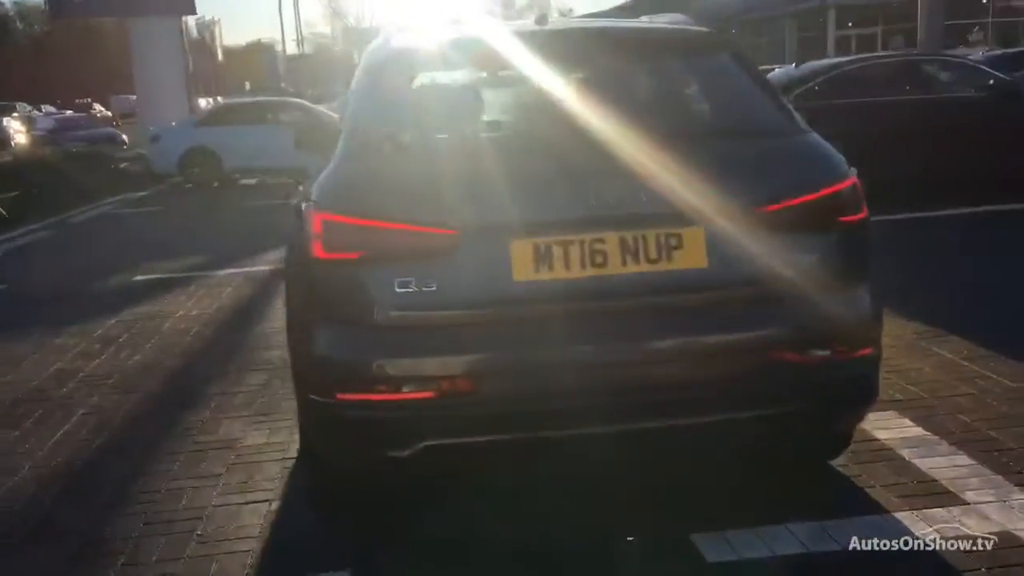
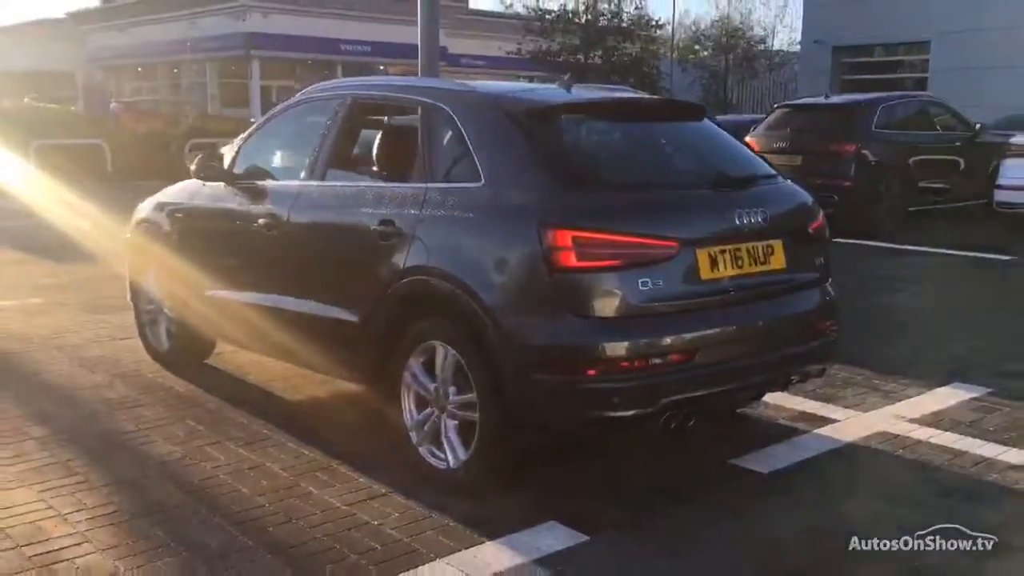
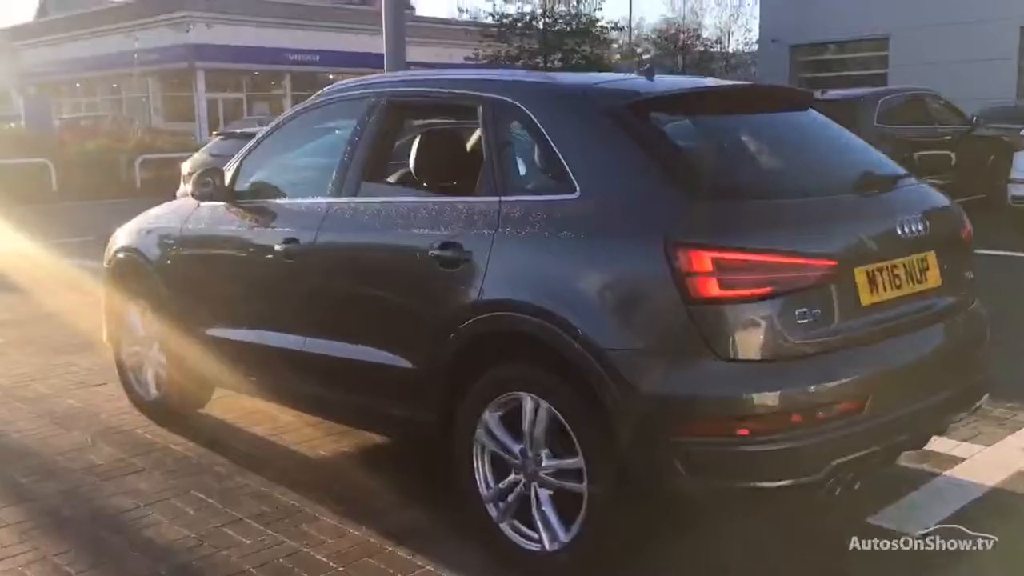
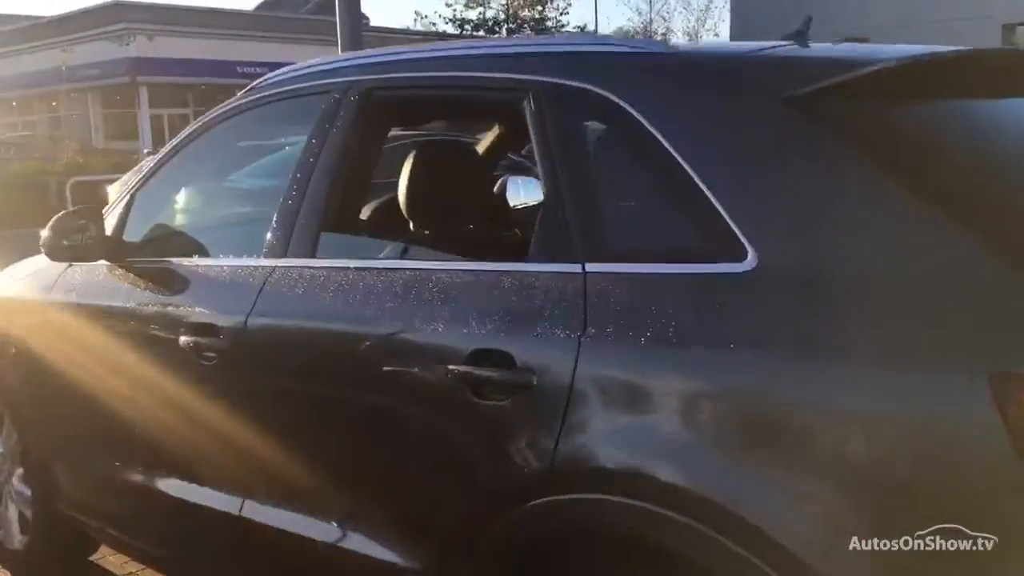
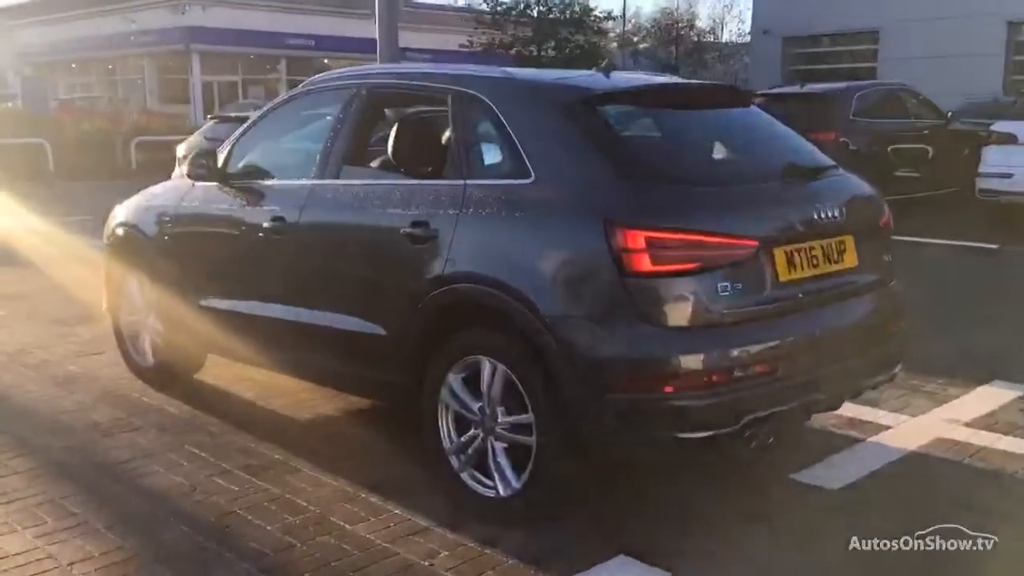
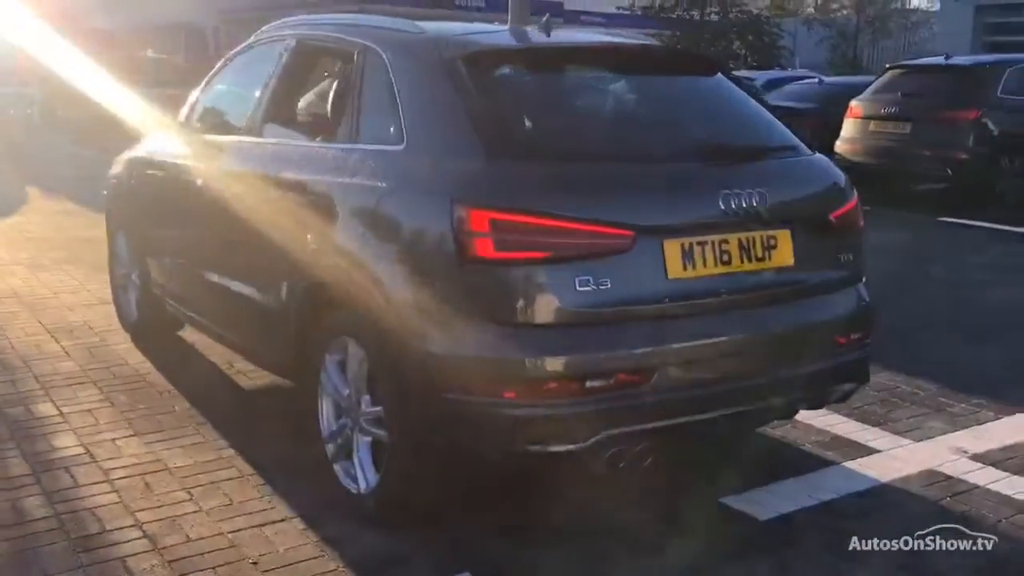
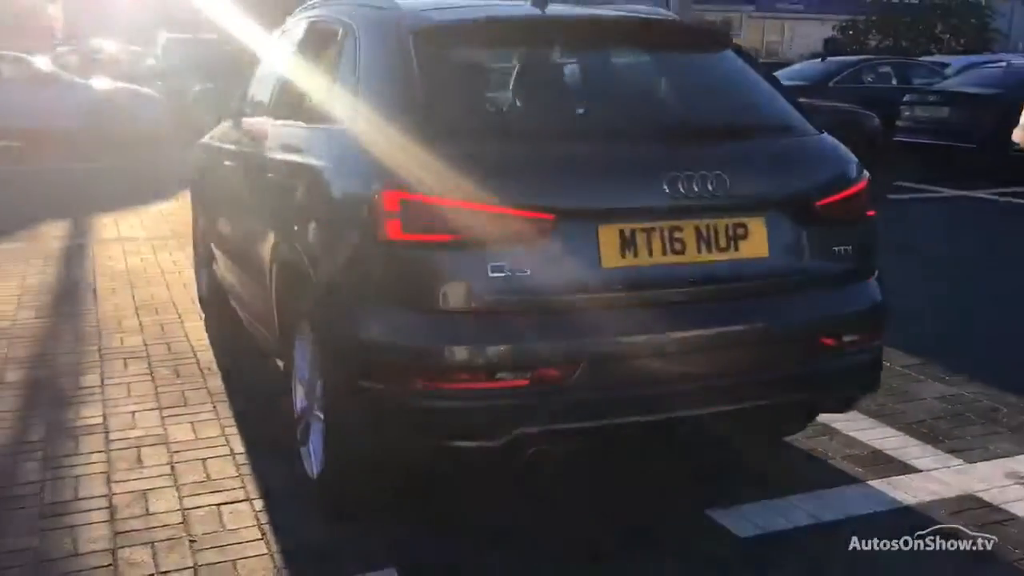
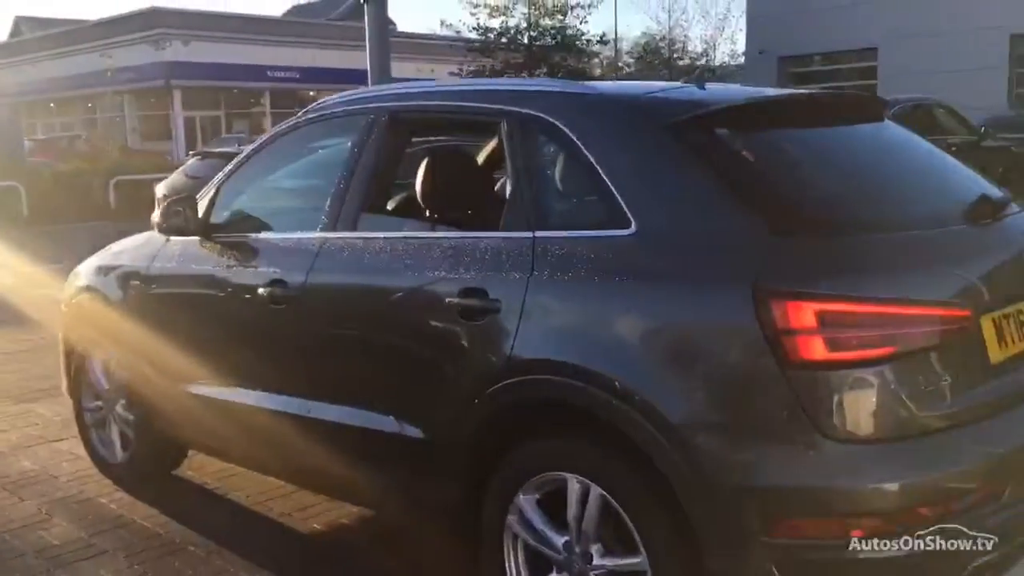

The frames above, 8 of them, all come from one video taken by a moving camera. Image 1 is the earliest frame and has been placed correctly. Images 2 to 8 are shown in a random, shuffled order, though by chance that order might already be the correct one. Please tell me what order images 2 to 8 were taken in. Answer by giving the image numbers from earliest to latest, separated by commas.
7, 6, 2, 5, 3, 8, 4
